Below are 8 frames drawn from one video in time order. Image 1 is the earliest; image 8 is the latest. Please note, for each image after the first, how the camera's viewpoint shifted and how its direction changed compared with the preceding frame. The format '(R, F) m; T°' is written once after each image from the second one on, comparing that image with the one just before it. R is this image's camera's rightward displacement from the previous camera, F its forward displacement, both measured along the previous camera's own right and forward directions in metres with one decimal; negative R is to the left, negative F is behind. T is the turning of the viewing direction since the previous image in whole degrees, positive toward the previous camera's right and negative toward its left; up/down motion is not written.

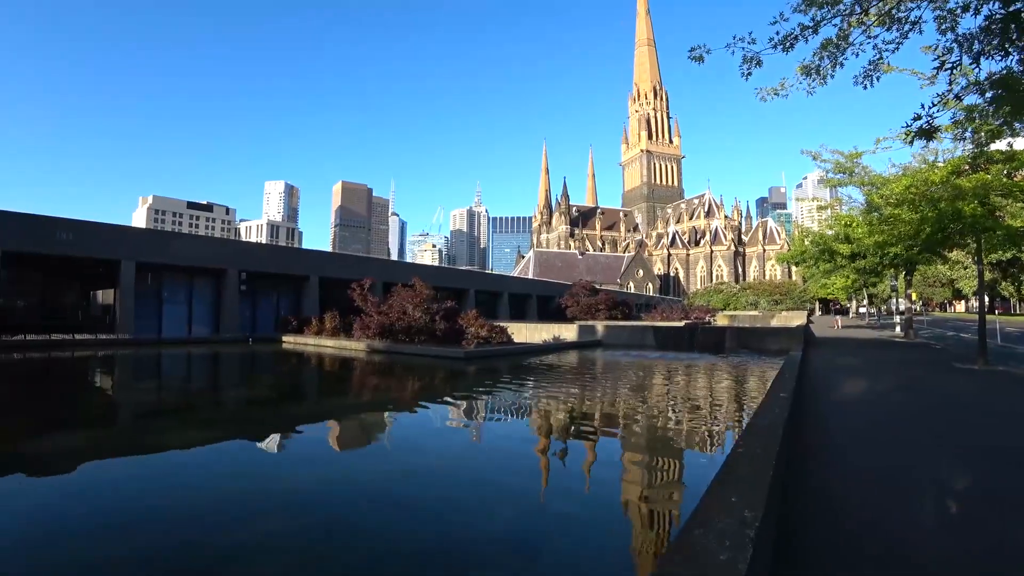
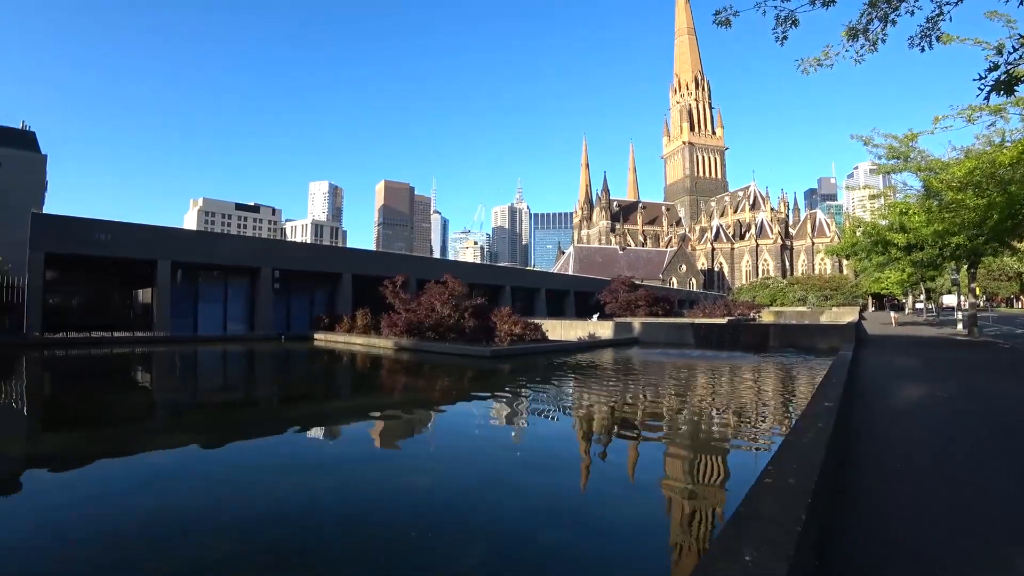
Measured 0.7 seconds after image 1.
(+0.2, +0.3) m; -4°
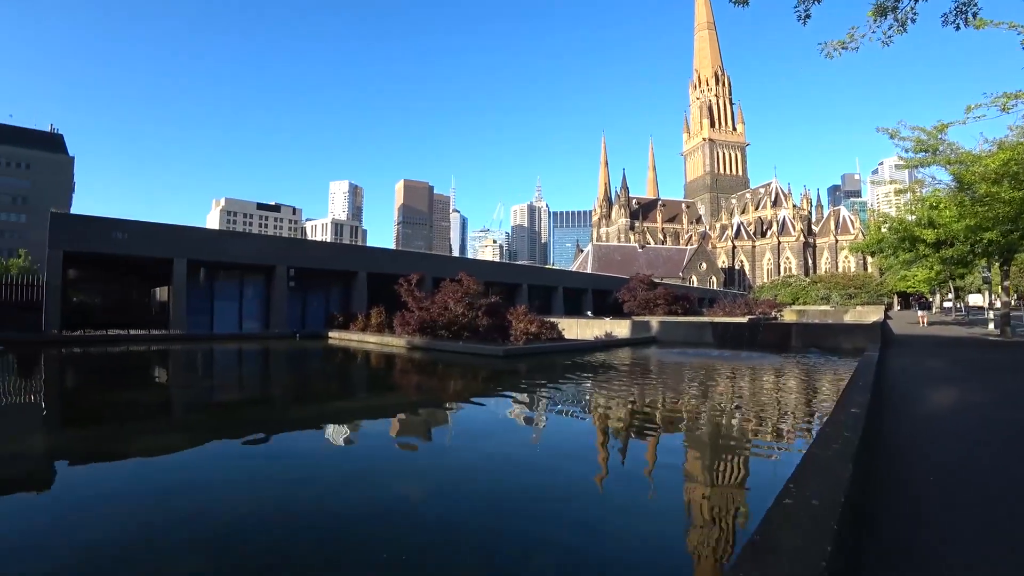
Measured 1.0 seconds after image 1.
(+0.1, +0.1) m; -2°
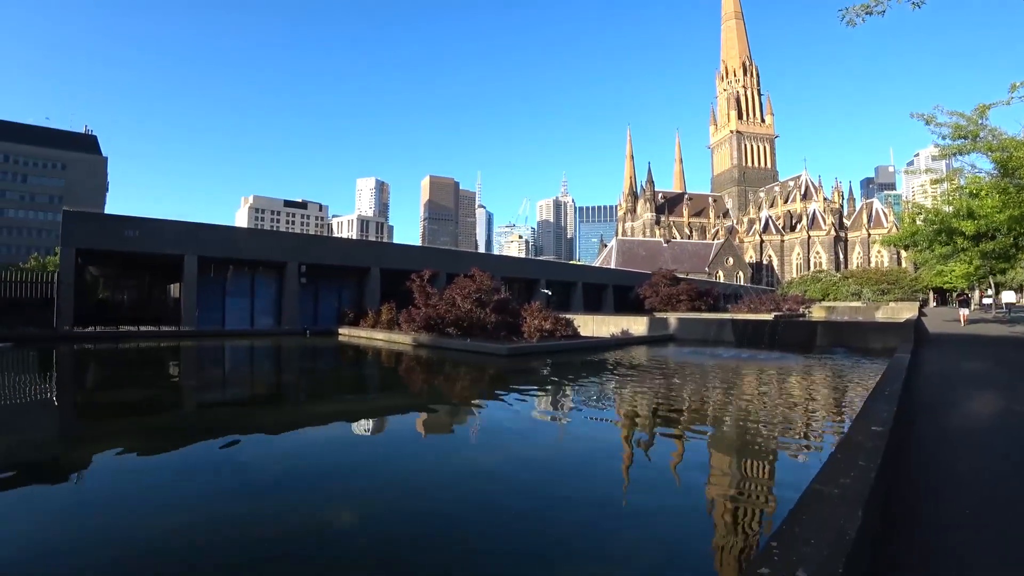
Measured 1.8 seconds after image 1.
(+0.3, +0.3) m; -3°
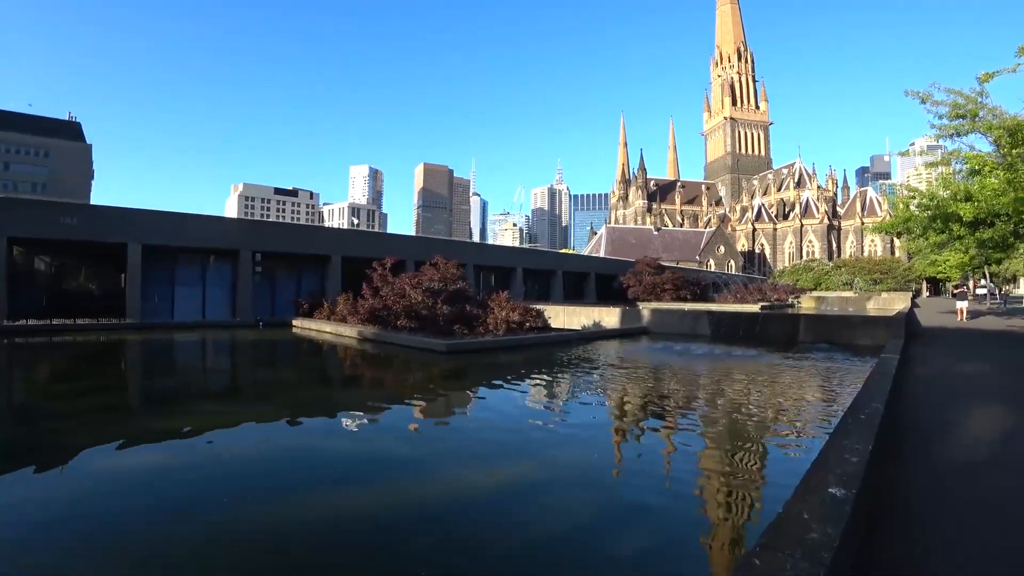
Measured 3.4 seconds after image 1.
(+0.7, +0.9) m; +1°
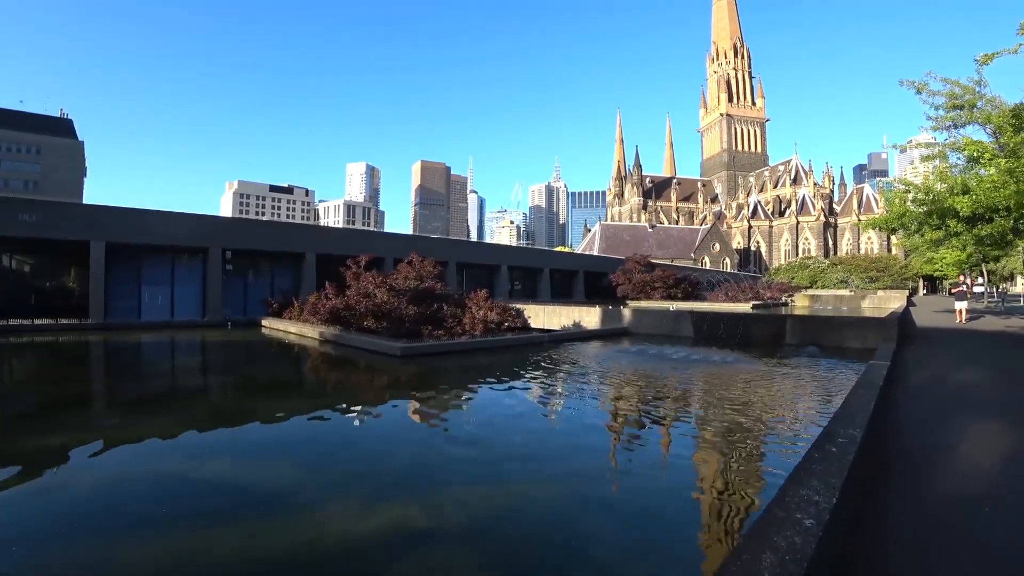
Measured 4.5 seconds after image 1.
(+0.5, +0.5) m; 0°
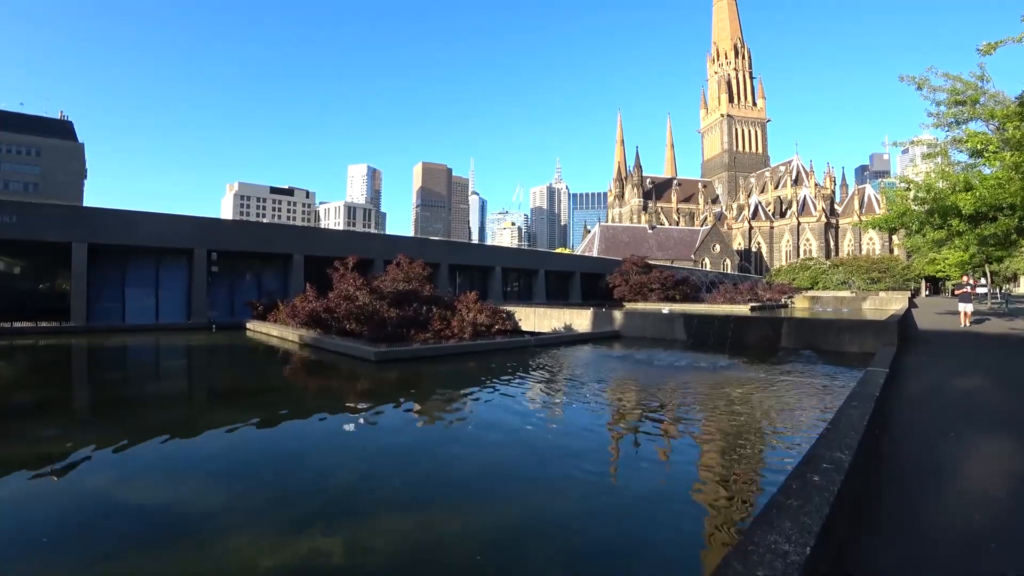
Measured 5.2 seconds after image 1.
(+0.3, +0.3) m; 0°
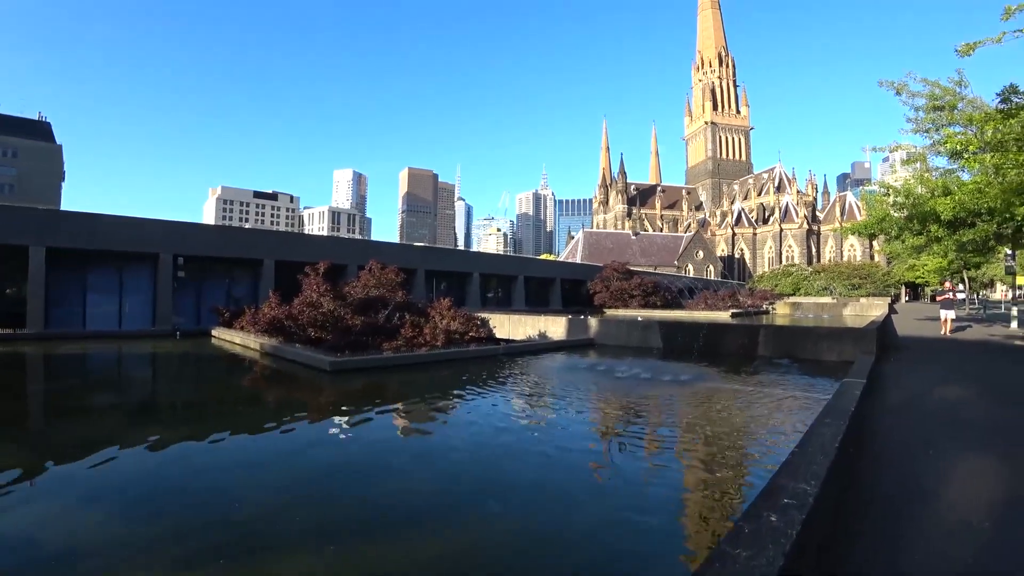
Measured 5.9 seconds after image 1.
(+0.3, +0.3) m; +1°
